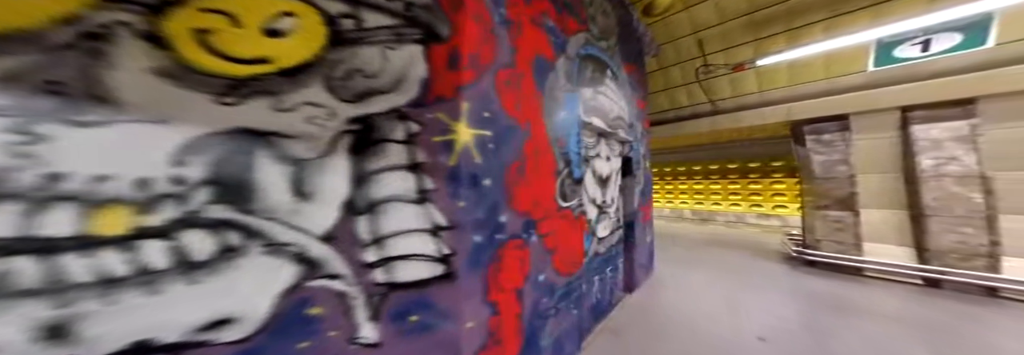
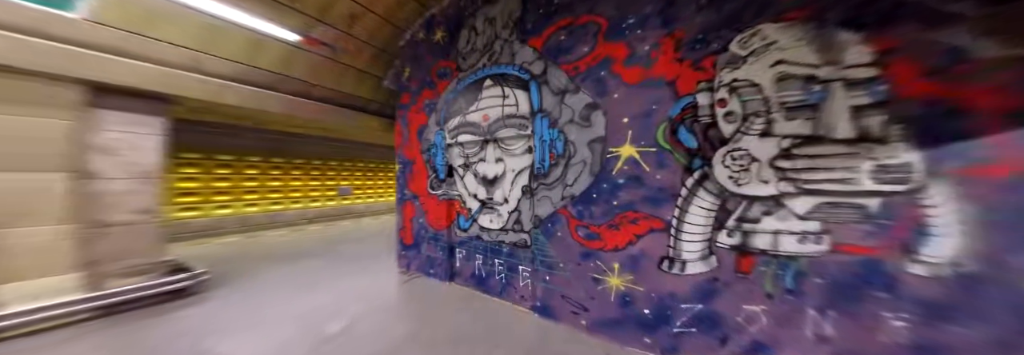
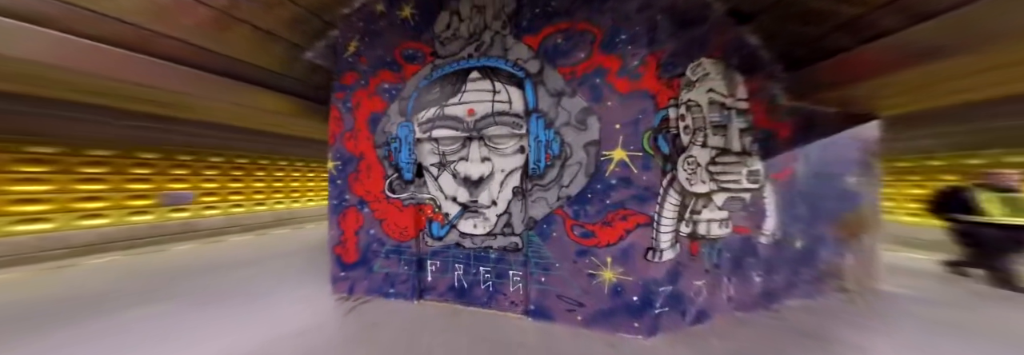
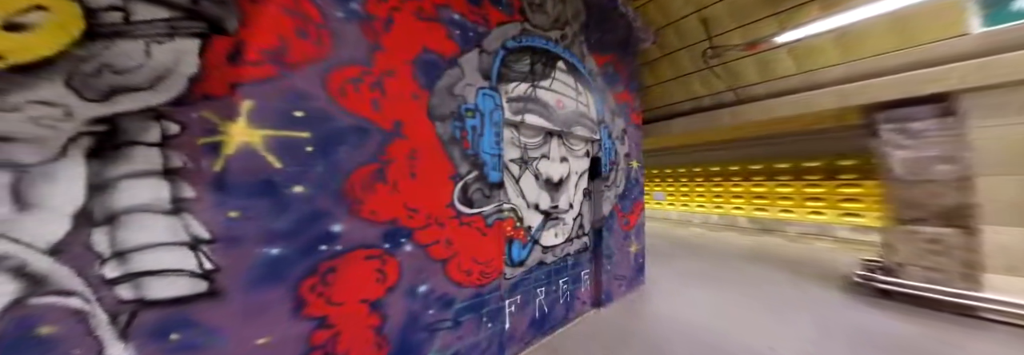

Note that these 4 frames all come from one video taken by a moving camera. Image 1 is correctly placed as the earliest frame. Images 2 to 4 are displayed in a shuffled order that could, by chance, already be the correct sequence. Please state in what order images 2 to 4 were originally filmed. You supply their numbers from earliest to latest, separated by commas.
4, 3, 2
